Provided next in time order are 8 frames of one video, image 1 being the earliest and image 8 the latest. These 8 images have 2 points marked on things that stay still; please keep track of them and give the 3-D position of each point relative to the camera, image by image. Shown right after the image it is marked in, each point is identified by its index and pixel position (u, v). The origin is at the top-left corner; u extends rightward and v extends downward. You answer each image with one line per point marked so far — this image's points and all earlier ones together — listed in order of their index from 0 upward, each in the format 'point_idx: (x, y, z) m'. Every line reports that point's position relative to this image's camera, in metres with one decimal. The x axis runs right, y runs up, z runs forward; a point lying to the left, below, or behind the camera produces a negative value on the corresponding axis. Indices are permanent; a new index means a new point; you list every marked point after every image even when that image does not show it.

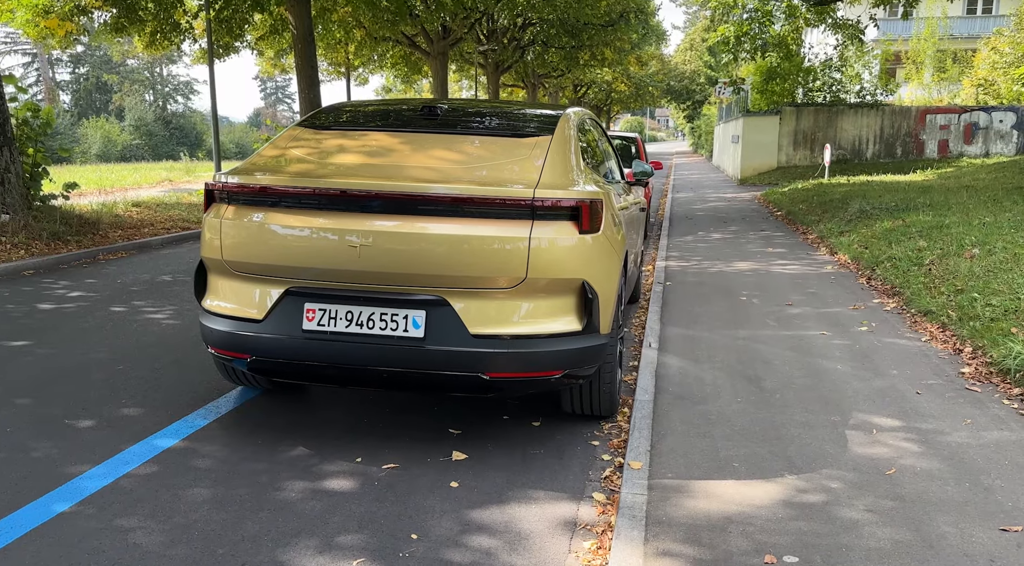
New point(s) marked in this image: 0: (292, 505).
0: (-0.9, -1.0, +3.7) m
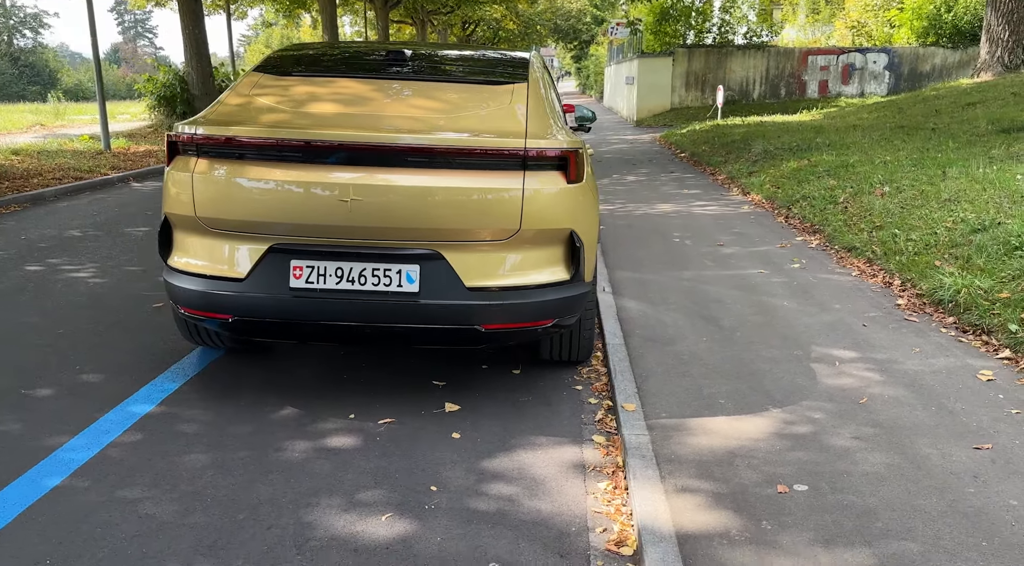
0: (-0.9, -0.8, +3.7) m
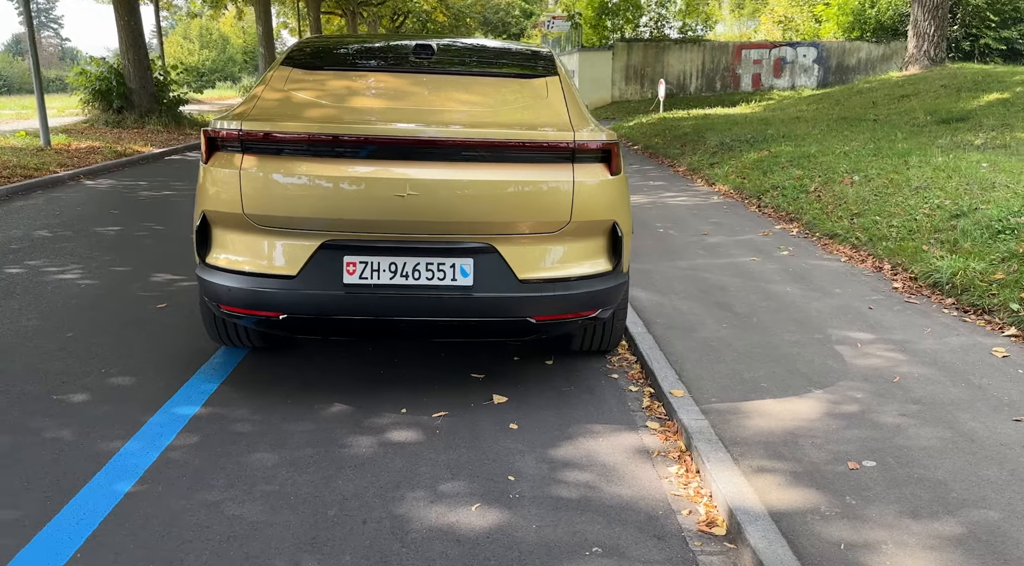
0: (-0.6, -0.8, +3.7) m
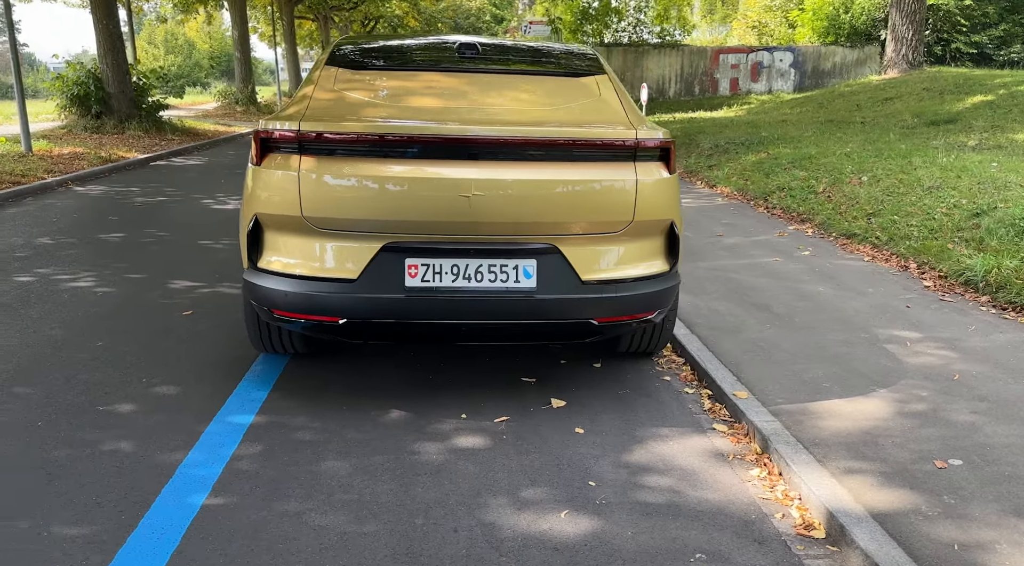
0: (-0.3, -0.8, +3.6) m
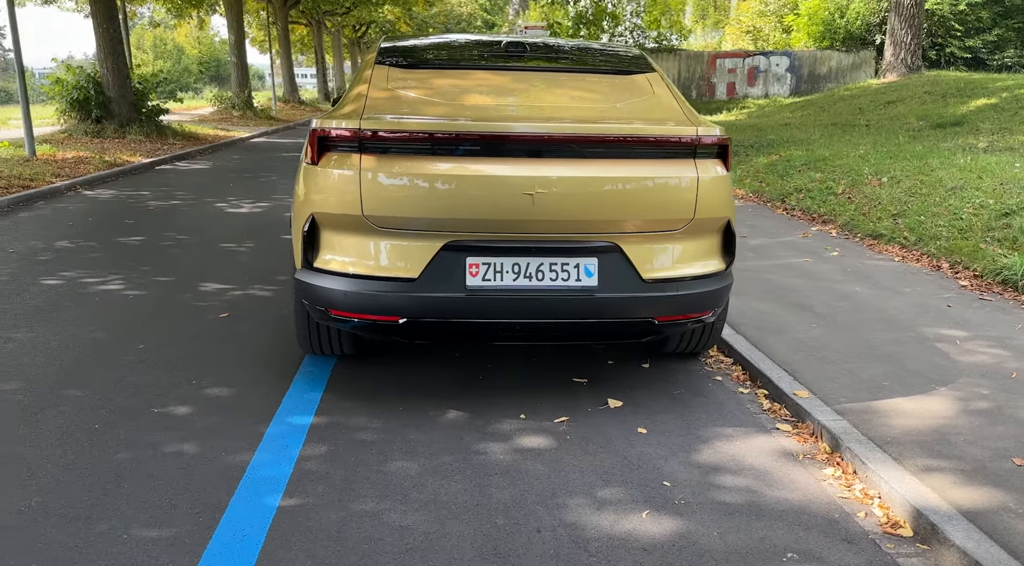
0: (0.0, -0.8, +3.5) m
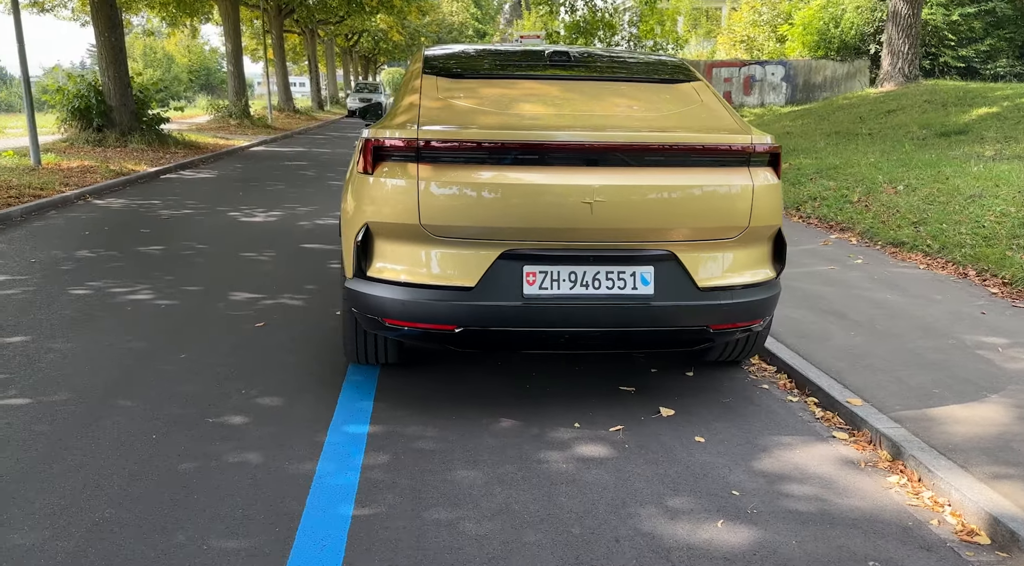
0: (+0.3, -0.8, +3.5) m
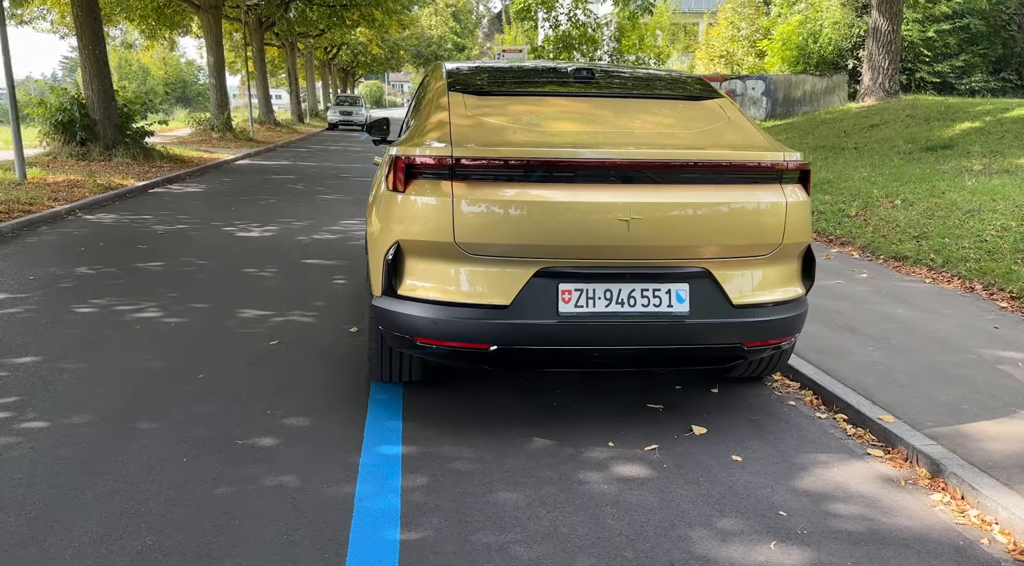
0: (+0.4, -0.9, +3.4) m
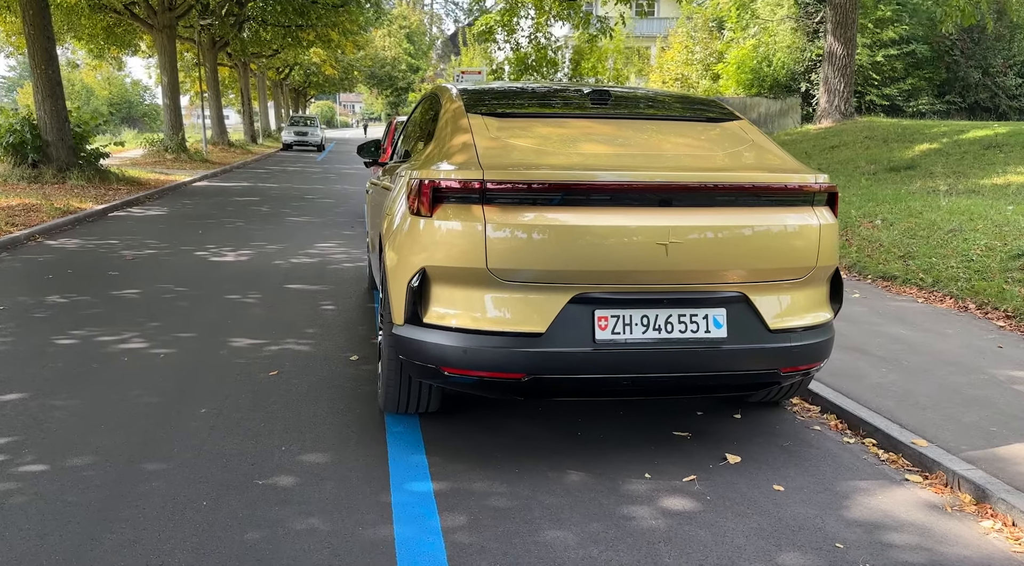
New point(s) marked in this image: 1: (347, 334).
0: (+0.6, -1.0, +3.3) m
1: (-1.2, -0.4, +6.2) m
